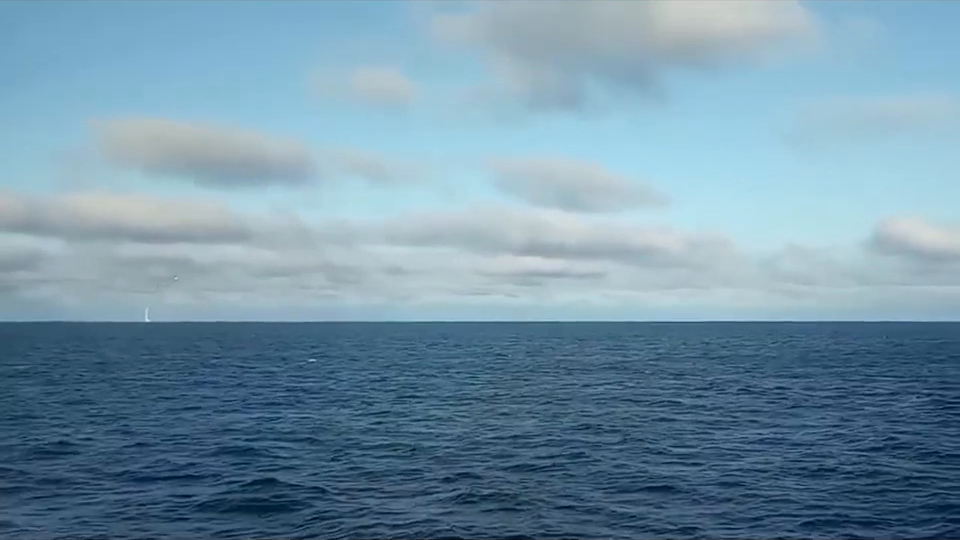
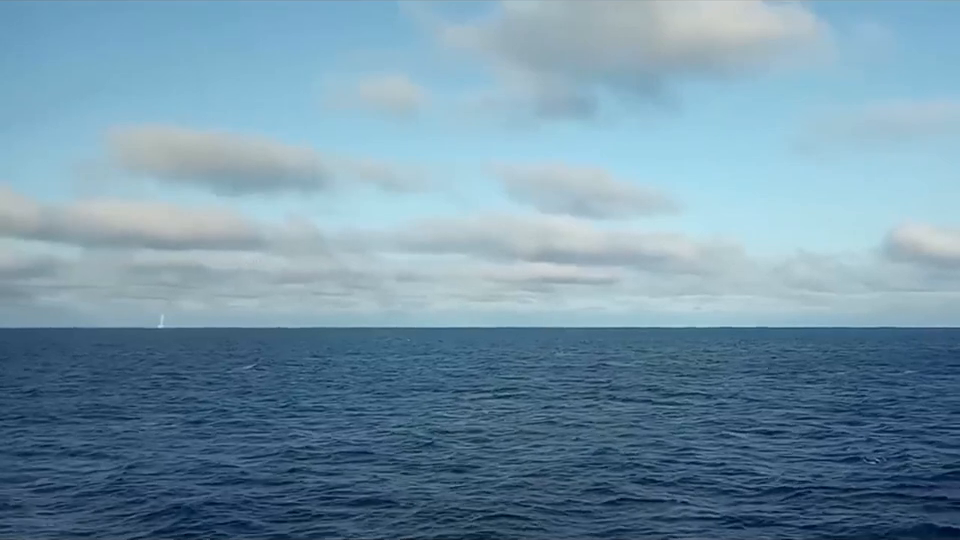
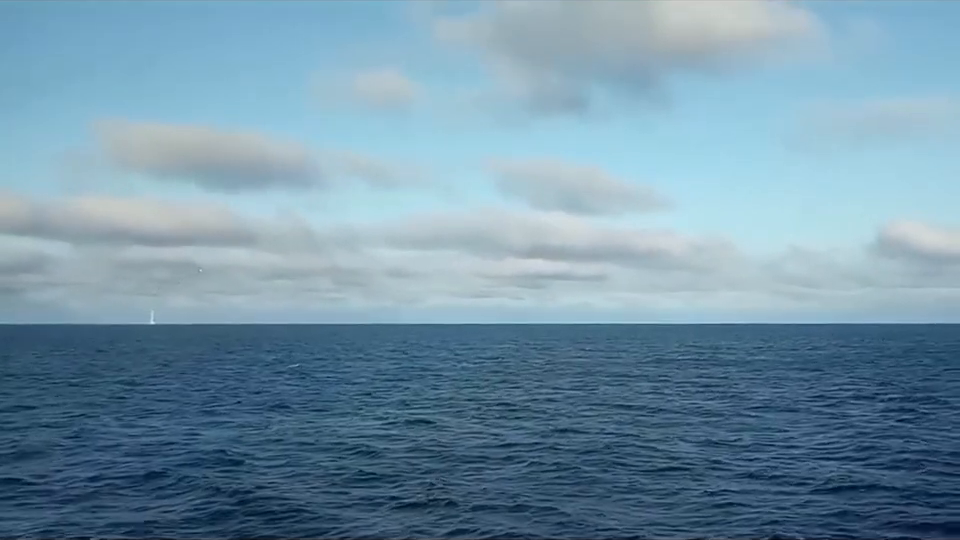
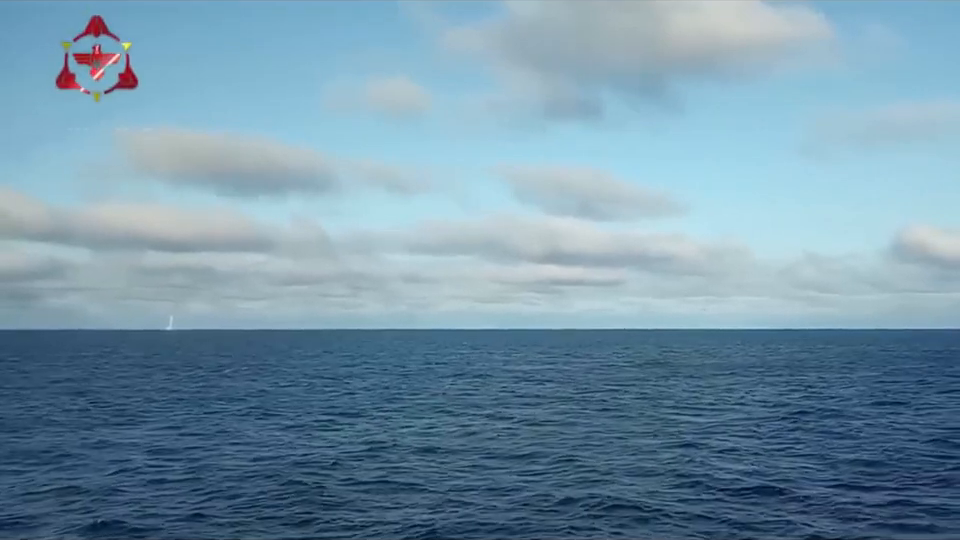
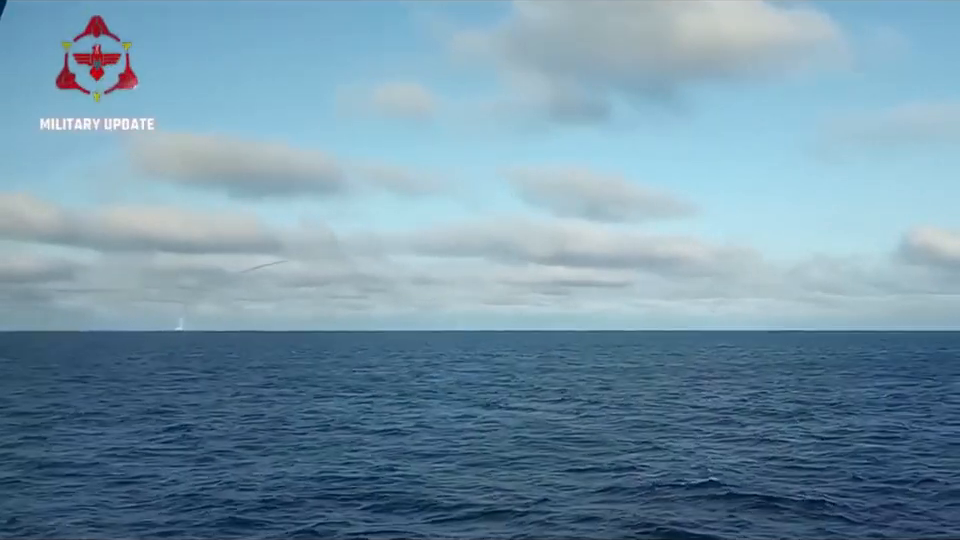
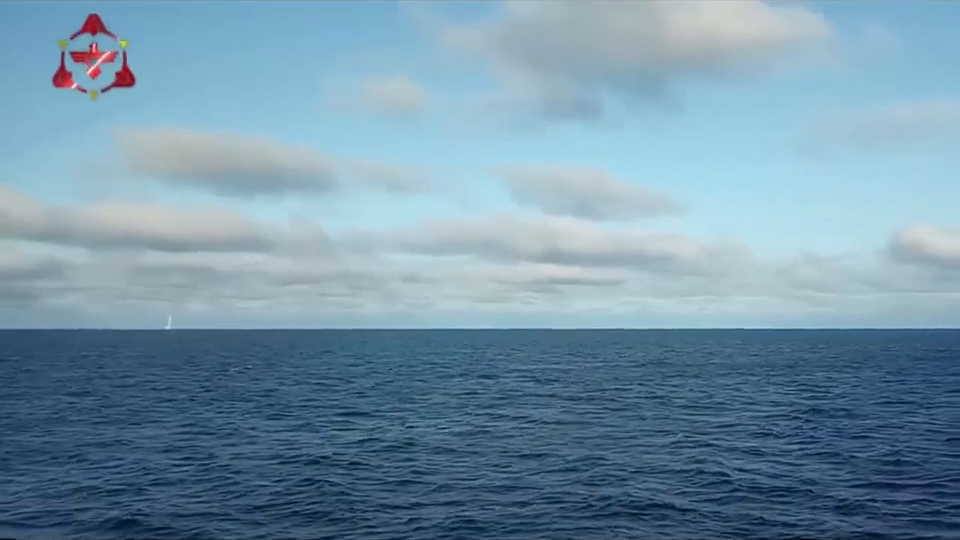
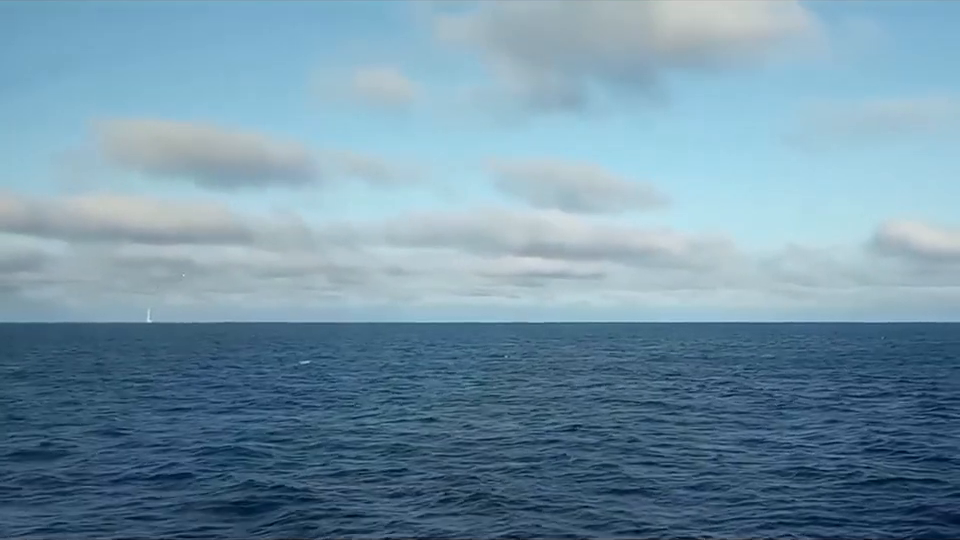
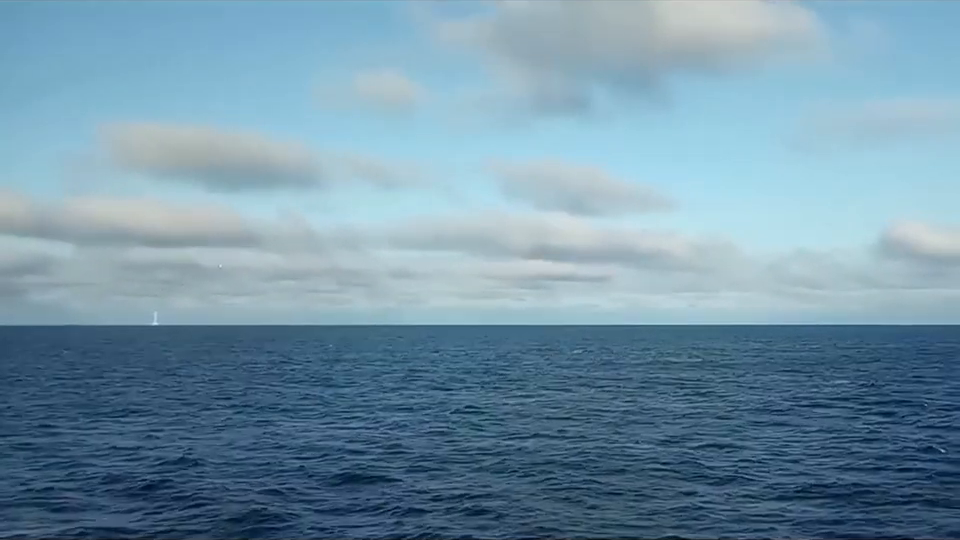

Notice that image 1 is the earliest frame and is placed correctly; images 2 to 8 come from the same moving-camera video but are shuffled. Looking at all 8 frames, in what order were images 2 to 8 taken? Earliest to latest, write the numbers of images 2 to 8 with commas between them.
7, 3, 8, 2, 6, 4, 5
